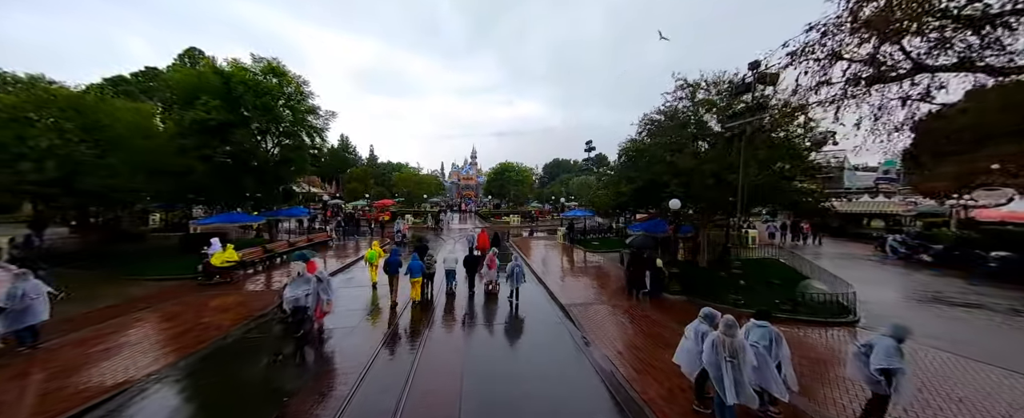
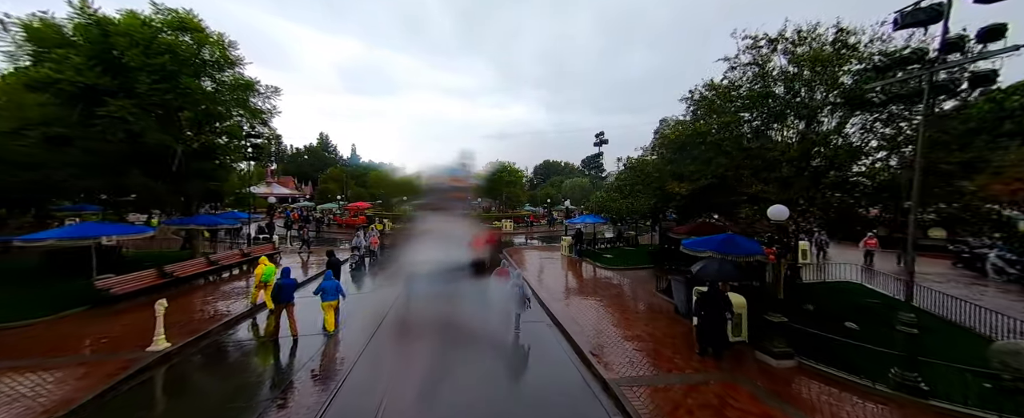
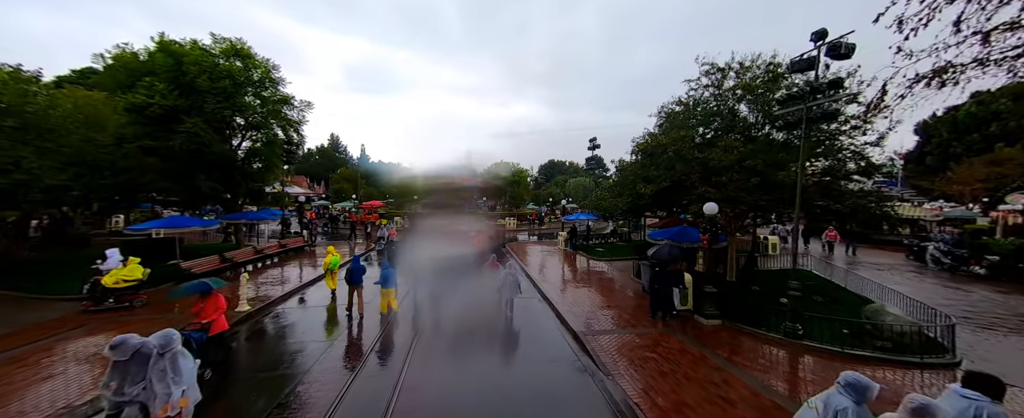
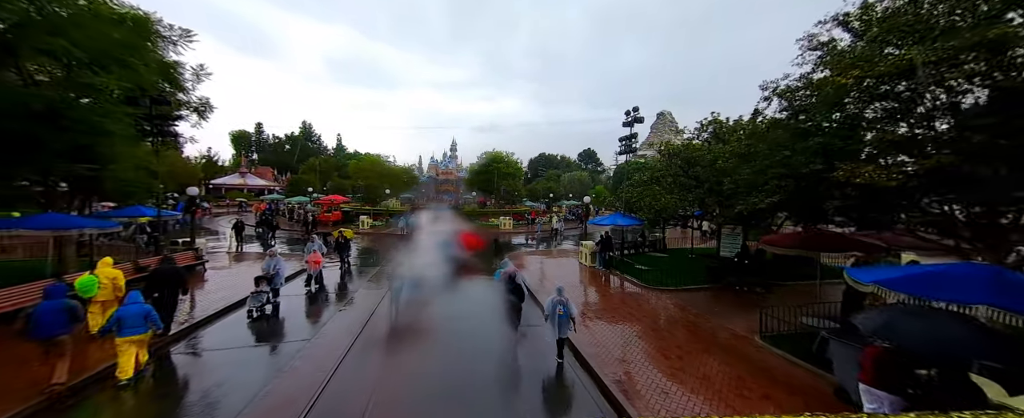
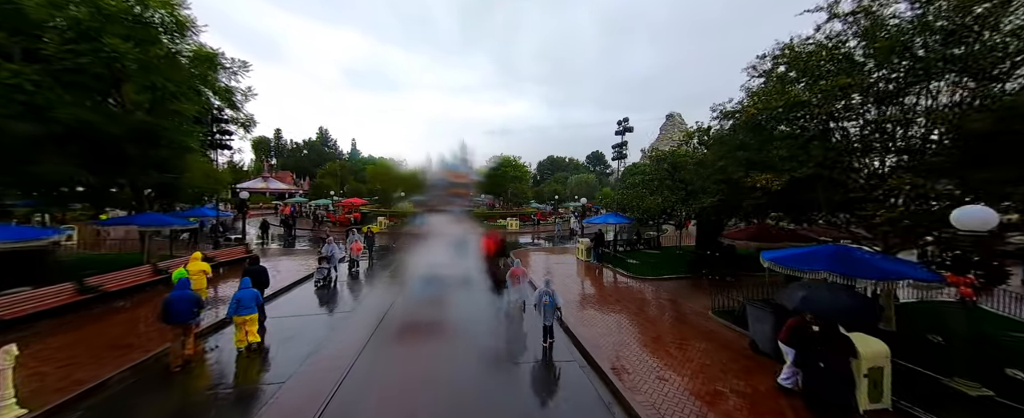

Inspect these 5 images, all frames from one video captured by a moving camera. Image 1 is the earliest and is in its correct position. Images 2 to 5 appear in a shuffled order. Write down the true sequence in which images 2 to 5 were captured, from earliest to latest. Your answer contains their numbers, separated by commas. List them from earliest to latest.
3, 2, 5, 4
